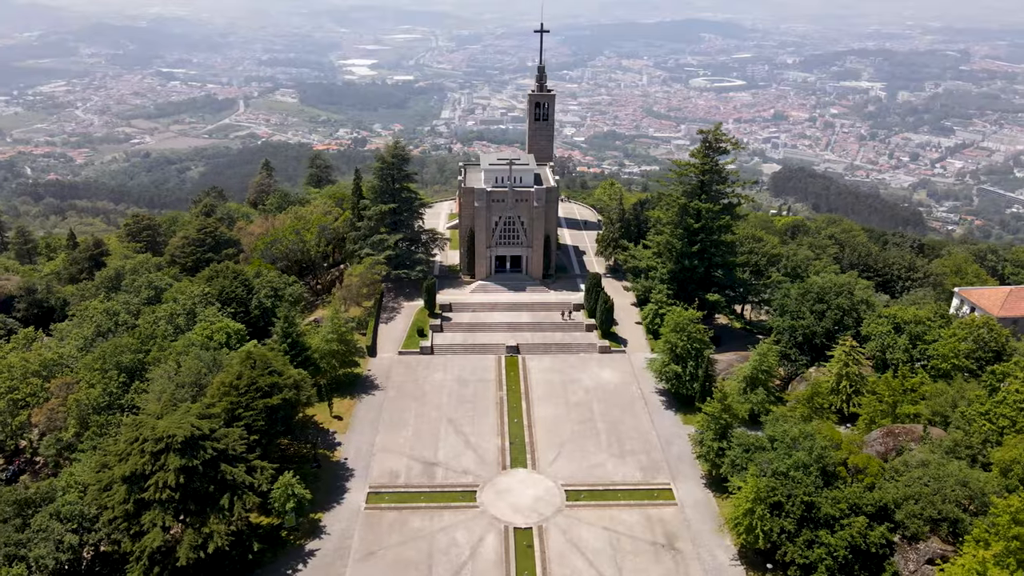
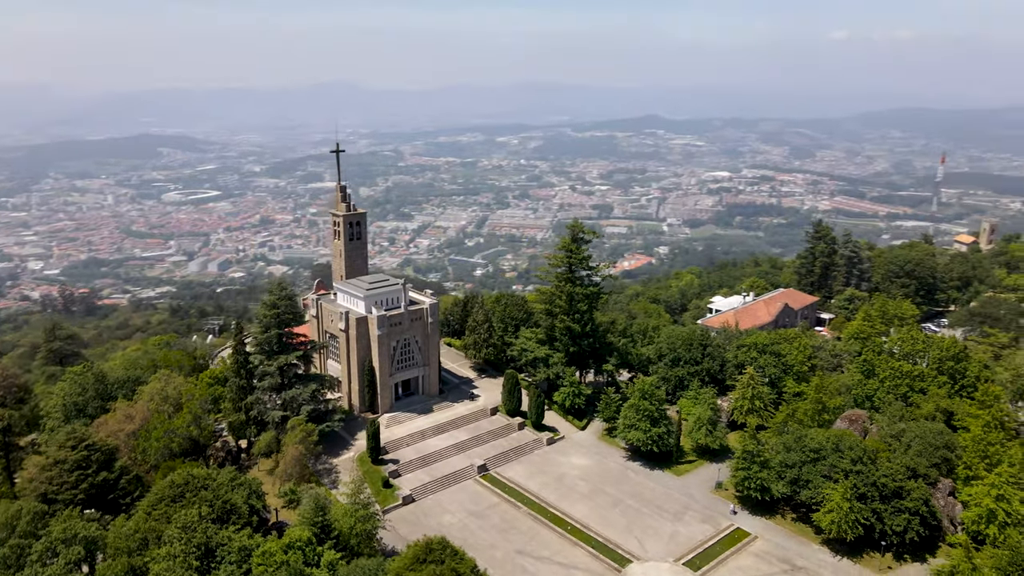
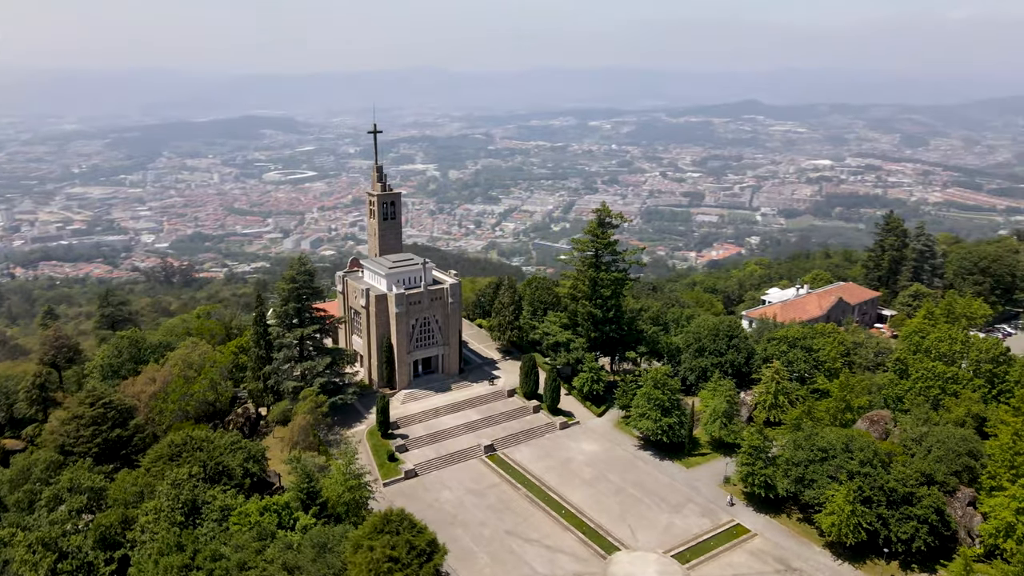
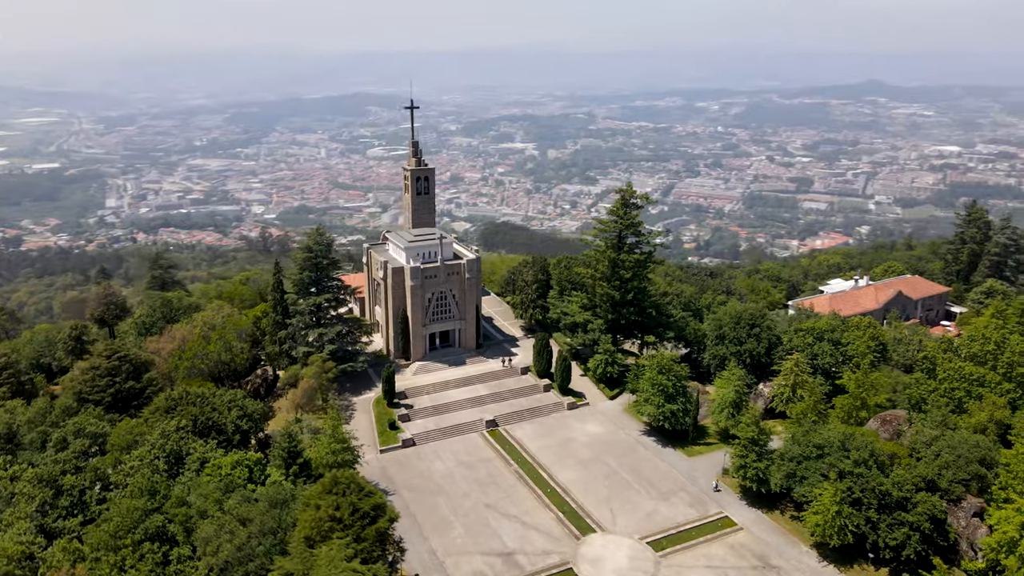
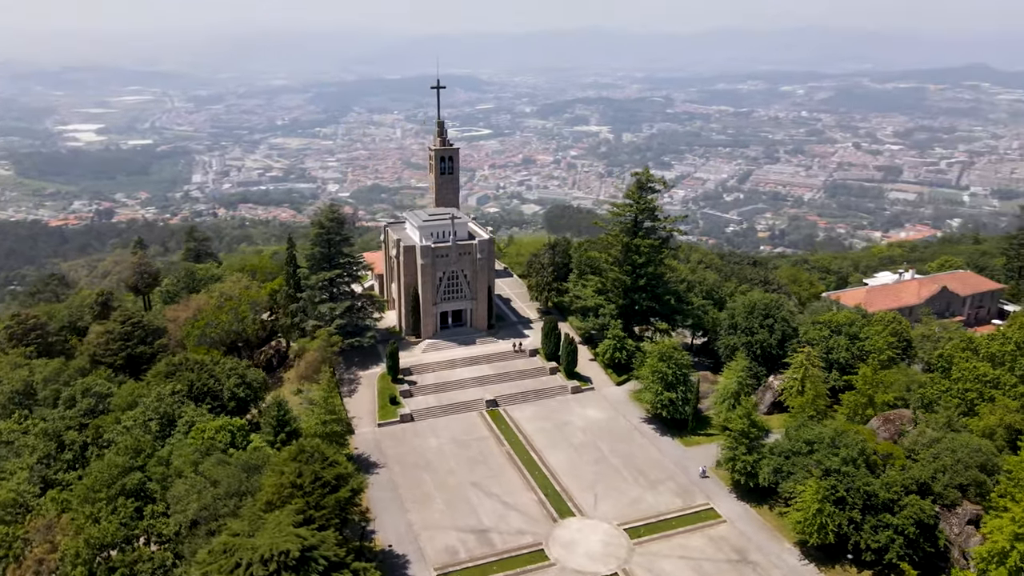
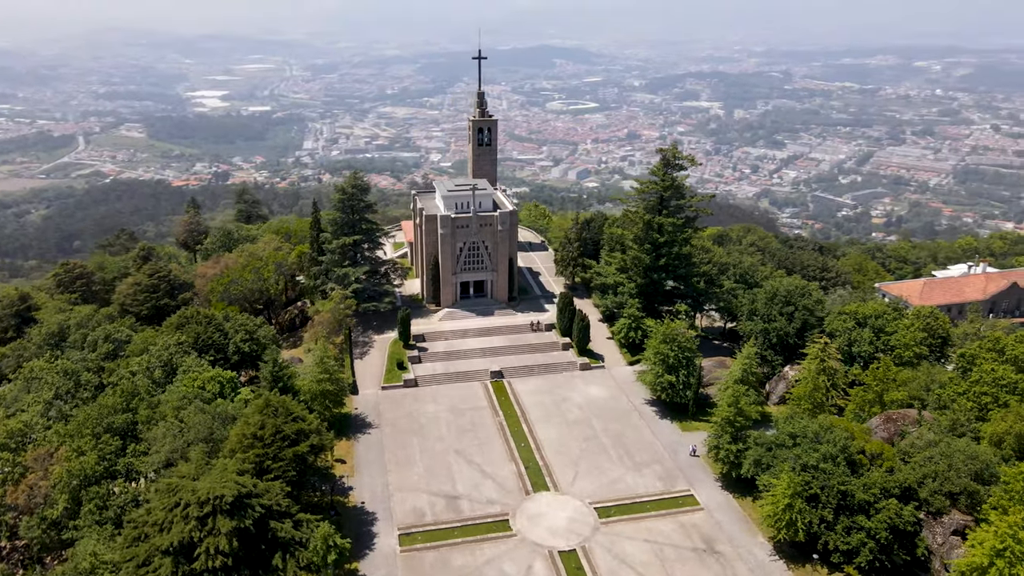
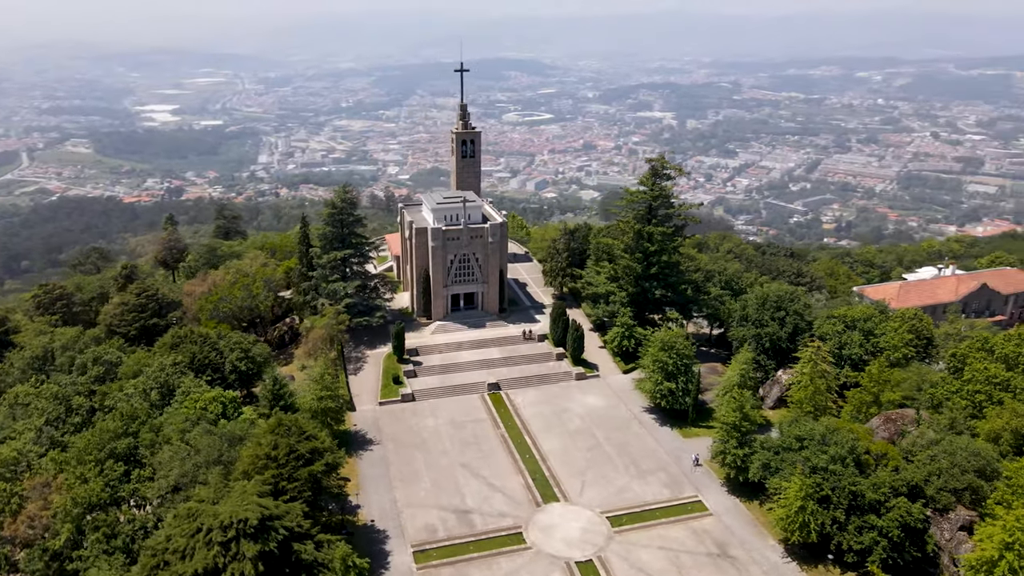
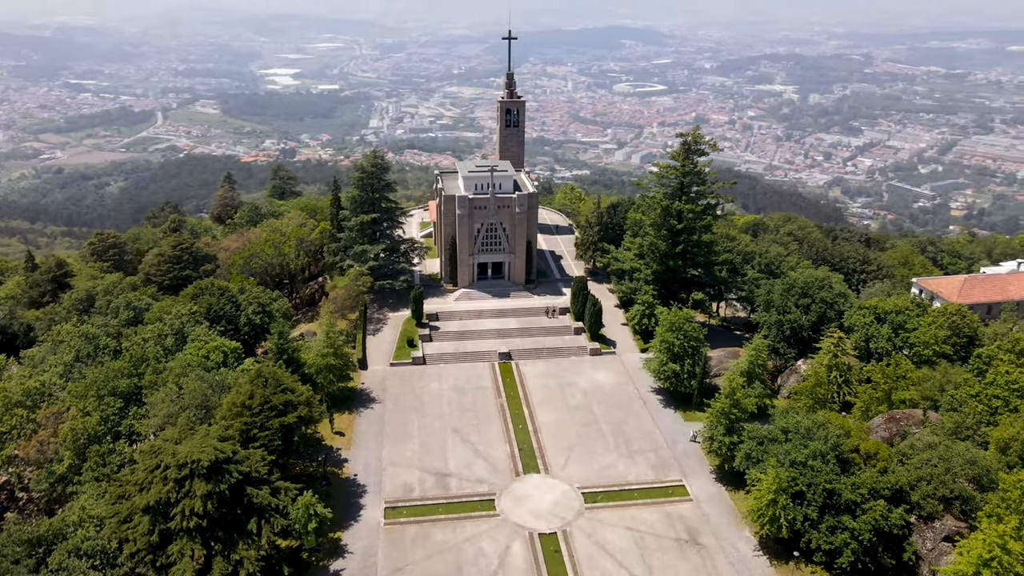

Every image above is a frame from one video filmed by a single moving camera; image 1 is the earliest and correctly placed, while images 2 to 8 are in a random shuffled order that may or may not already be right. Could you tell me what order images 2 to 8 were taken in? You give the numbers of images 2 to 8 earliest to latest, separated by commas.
8, 6, 7, 5, 4, 3, 2
